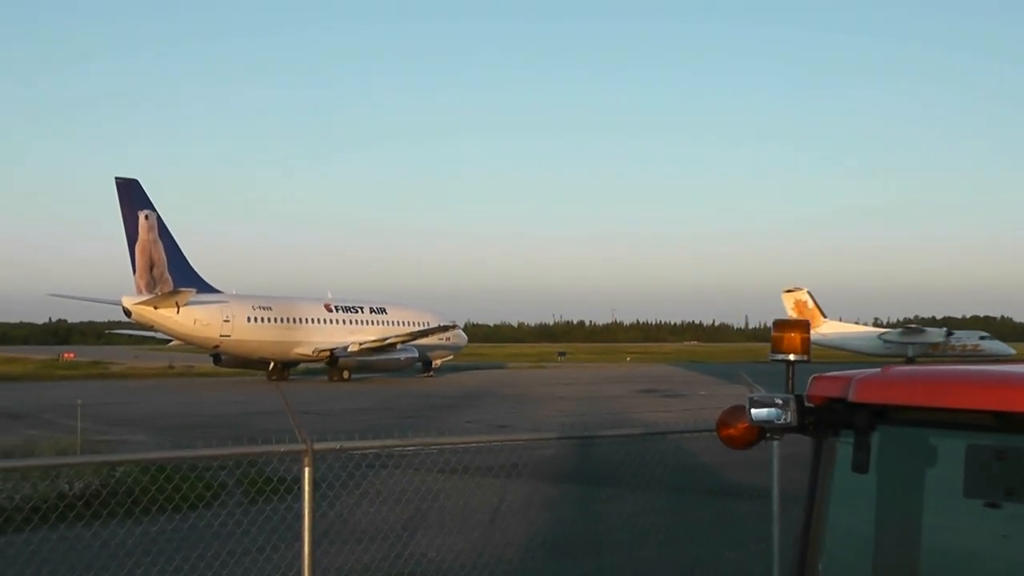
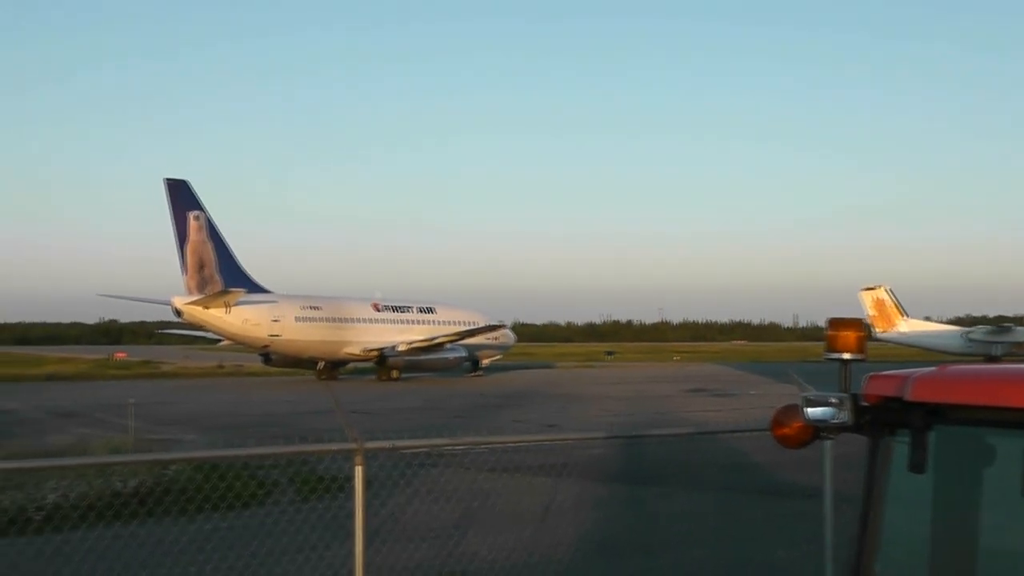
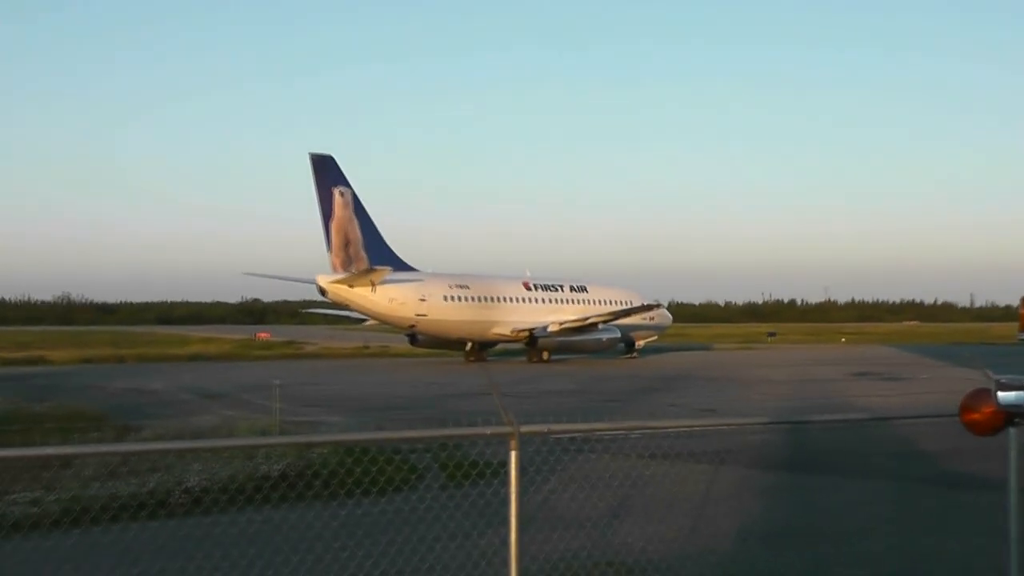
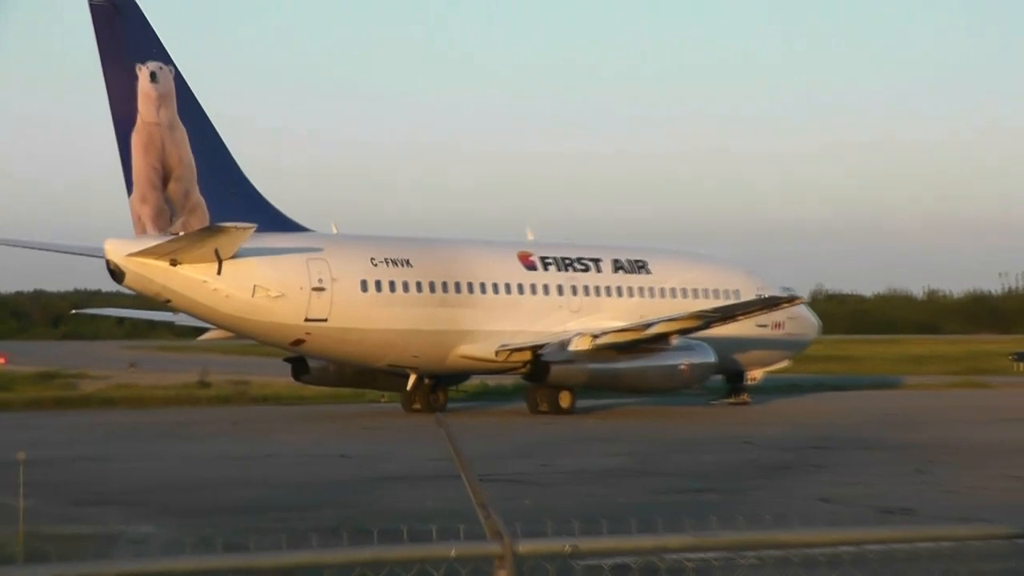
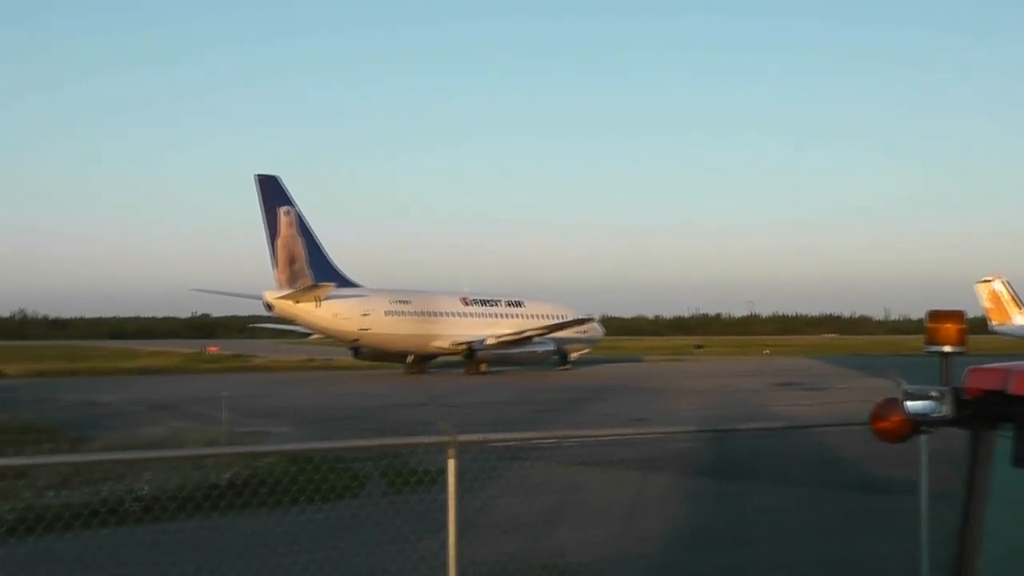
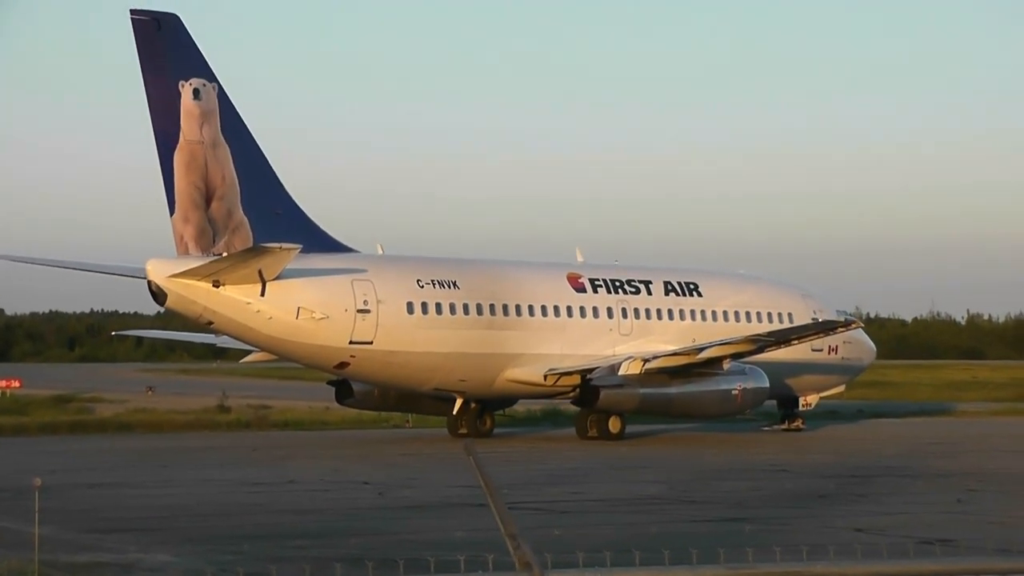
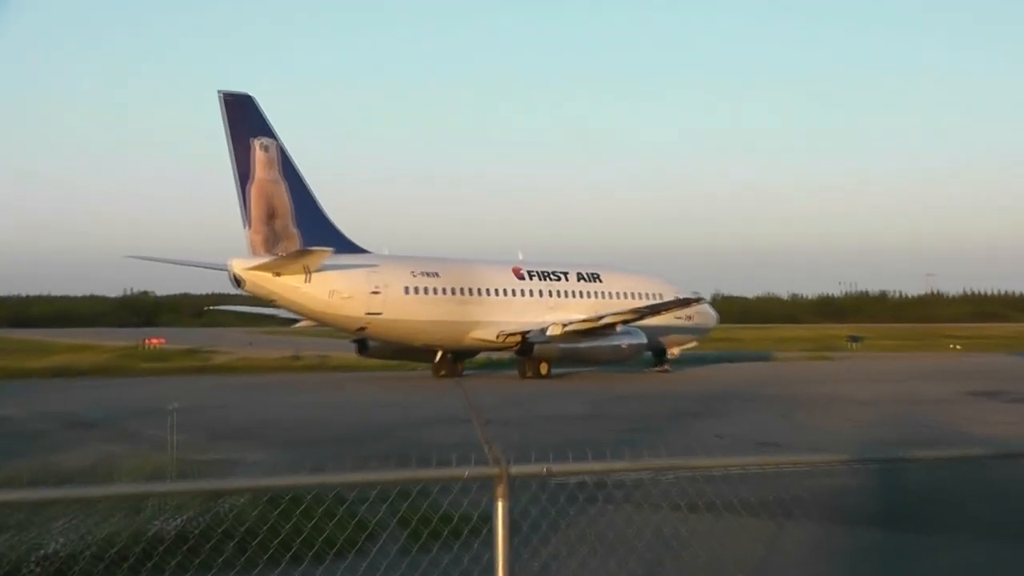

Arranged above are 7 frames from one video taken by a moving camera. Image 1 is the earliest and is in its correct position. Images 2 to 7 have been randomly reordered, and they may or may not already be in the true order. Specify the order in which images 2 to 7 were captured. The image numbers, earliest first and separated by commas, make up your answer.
2, 5, 3, 7, 4, 6
